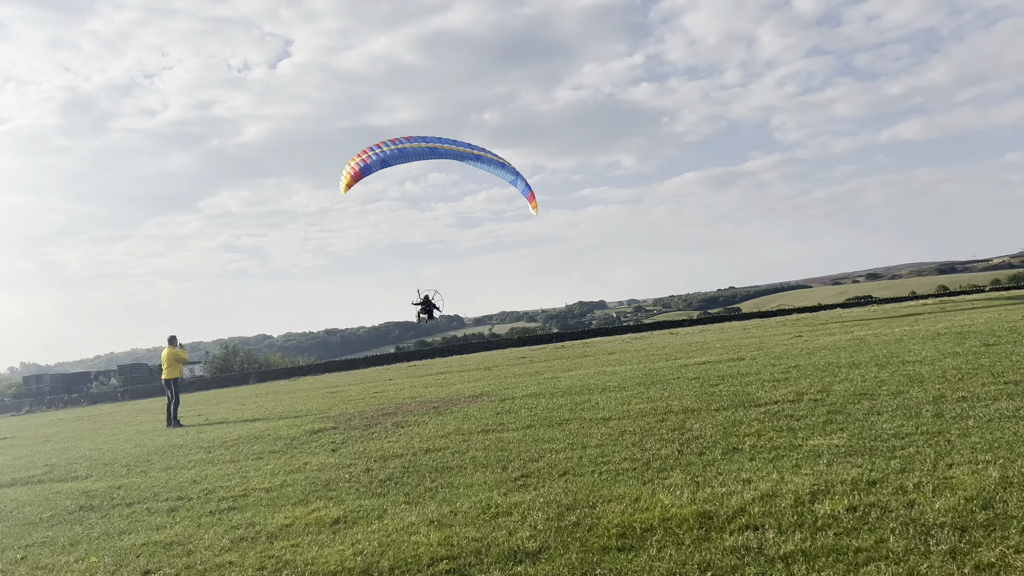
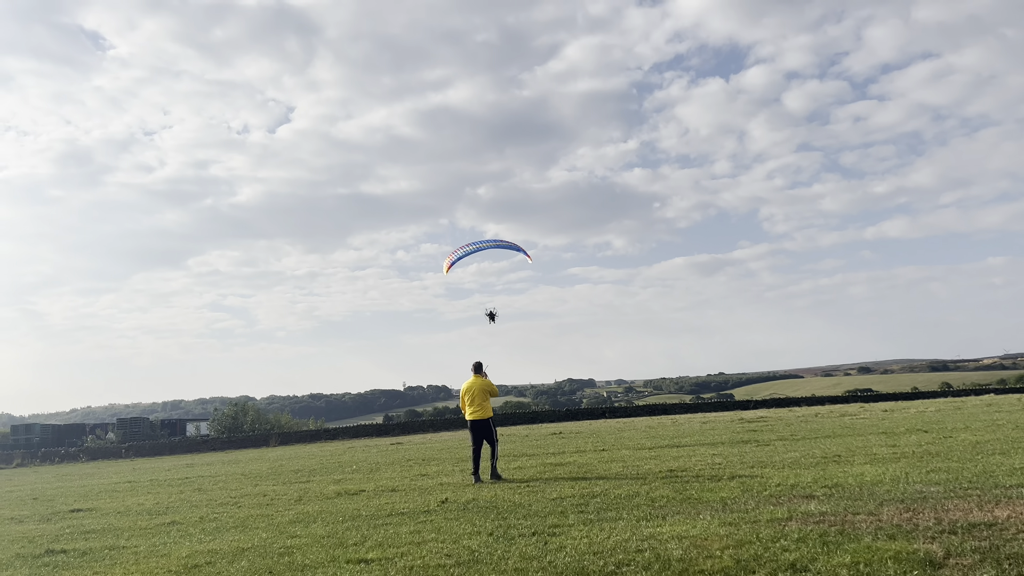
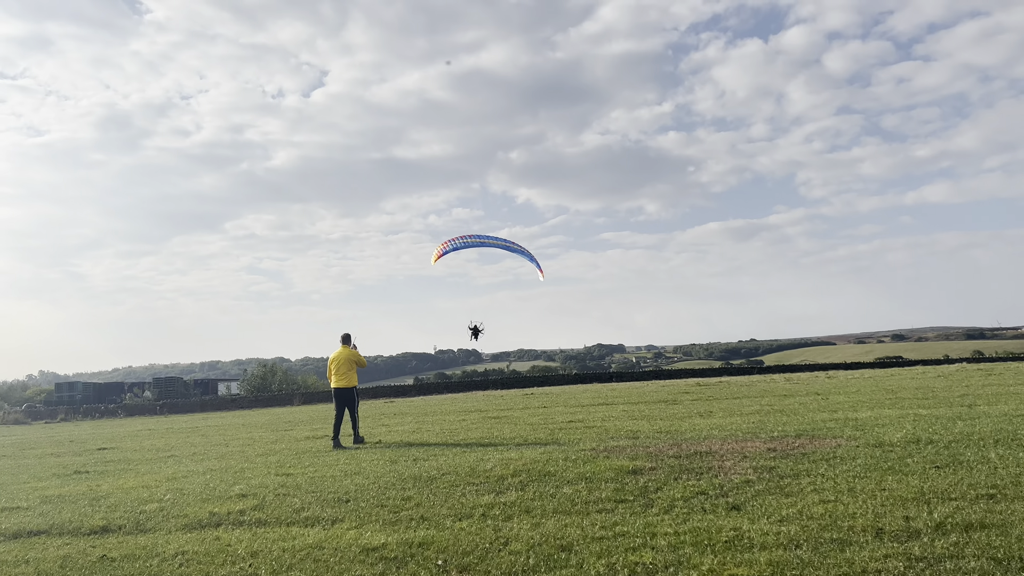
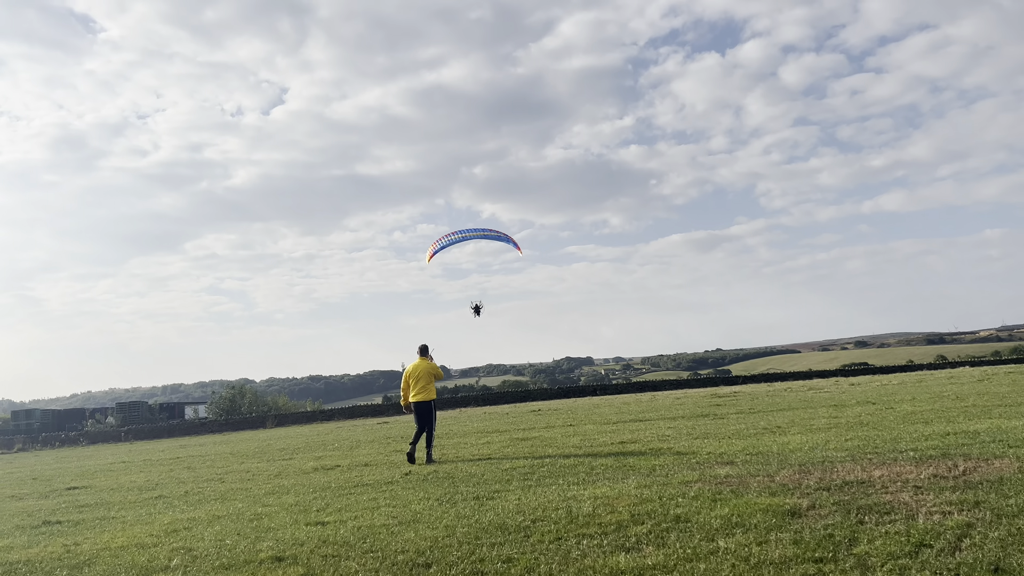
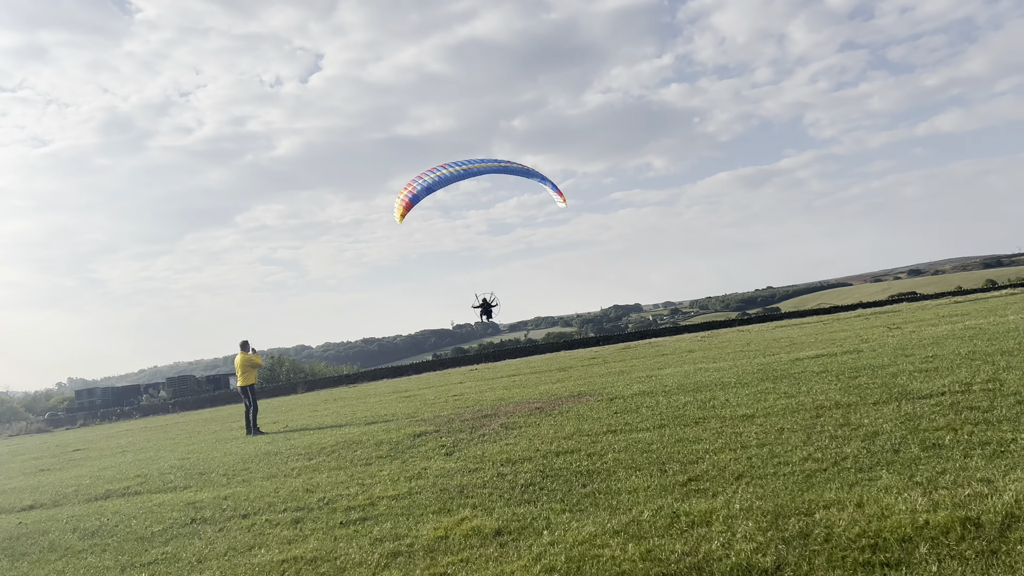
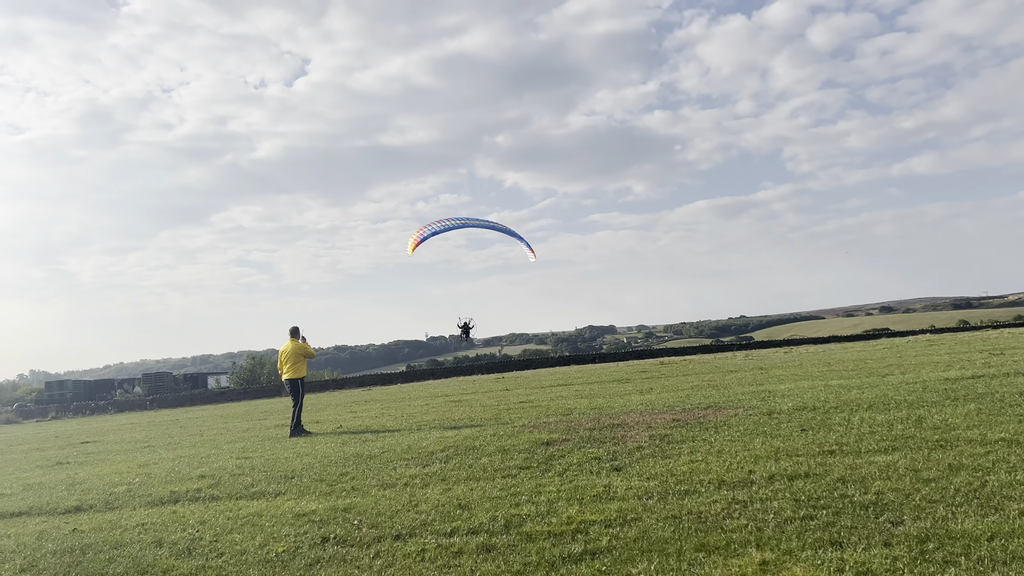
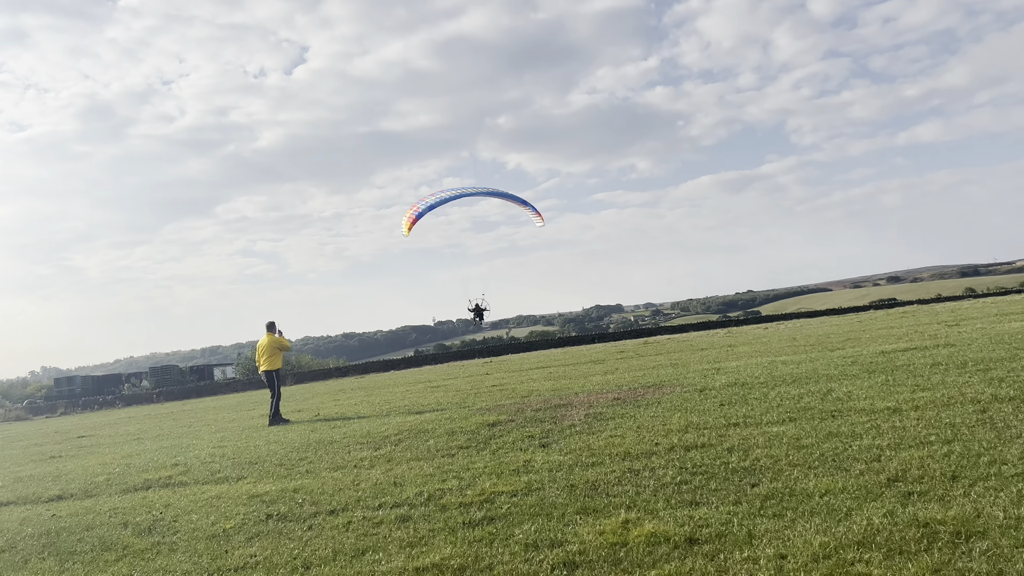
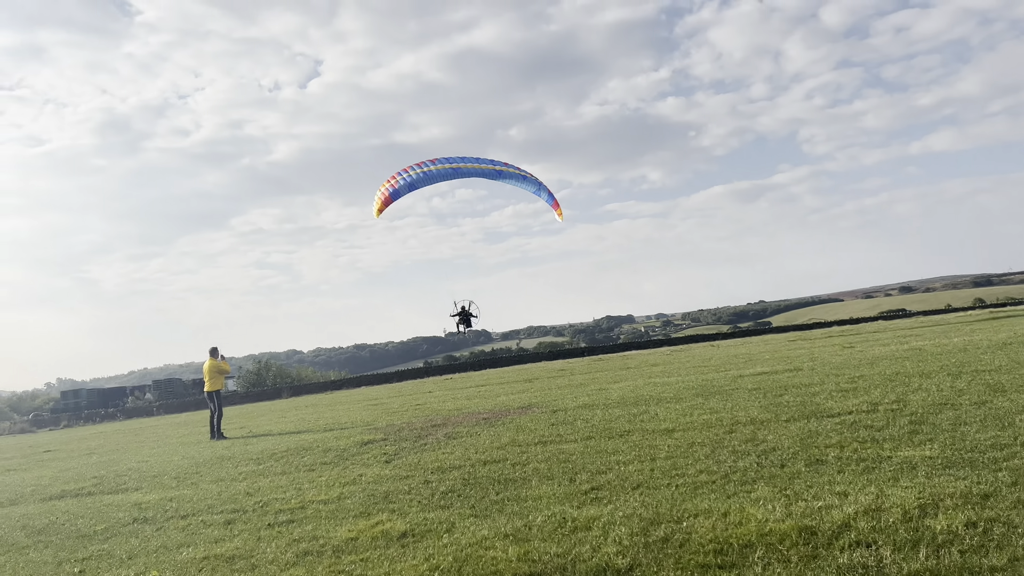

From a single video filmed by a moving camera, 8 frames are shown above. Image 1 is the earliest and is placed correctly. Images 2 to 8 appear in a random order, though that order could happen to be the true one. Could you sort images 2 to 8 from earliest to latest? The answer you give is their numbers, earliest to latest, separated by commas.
8, 5, 7, 6, 3, 4, 2
